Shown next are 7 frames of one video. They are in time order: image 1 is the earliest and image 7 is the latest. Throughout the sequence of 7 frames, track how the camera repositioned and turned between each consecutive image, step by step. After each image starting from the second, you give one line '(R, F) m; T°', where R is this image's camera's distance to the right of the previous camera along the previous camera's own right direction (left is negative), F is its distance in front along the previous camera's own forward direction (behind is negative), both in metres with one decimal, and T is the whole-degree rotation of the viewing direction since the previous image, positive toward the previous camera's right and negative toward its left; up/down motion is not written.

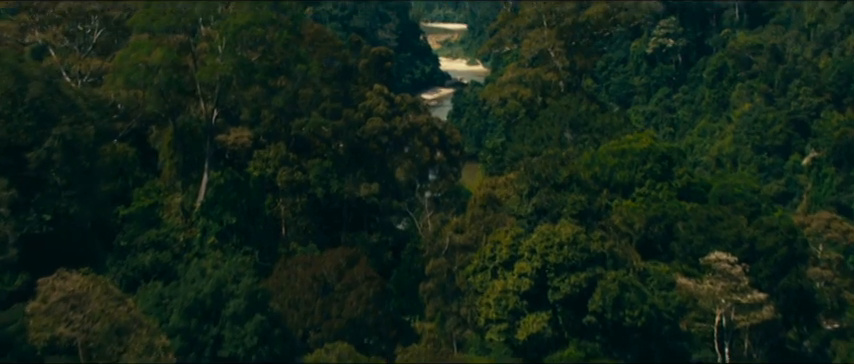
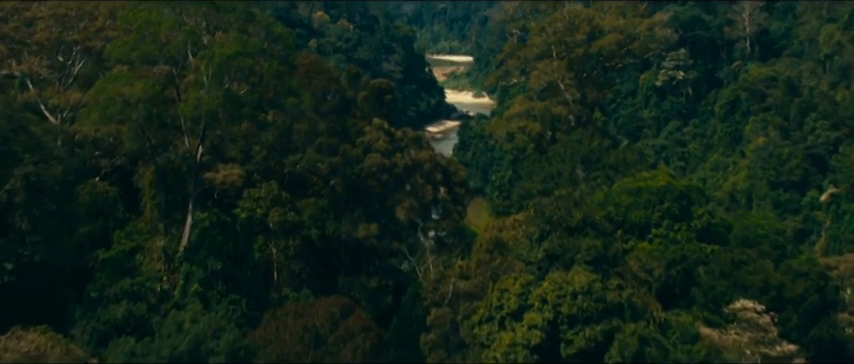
(+0.1, +1.5) m; 0°
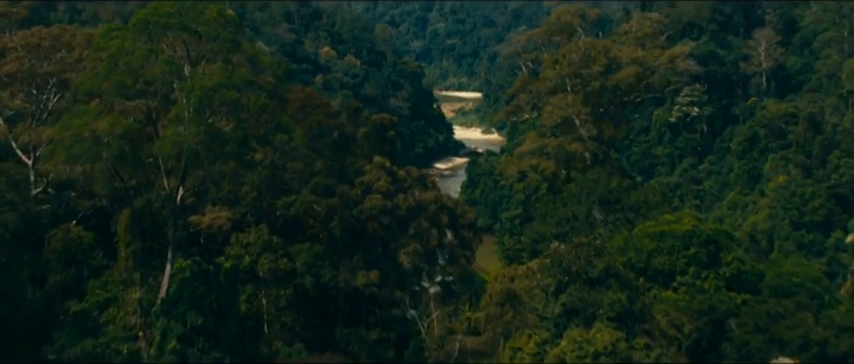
(+0.1, +1.9) m; 0°
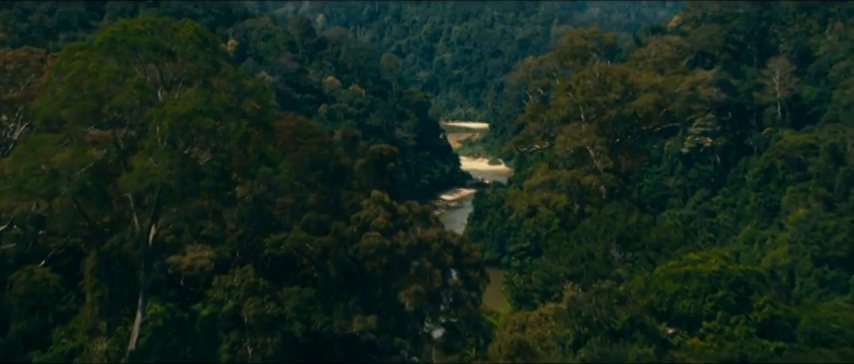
(+0.1, +1.8) m; 0°
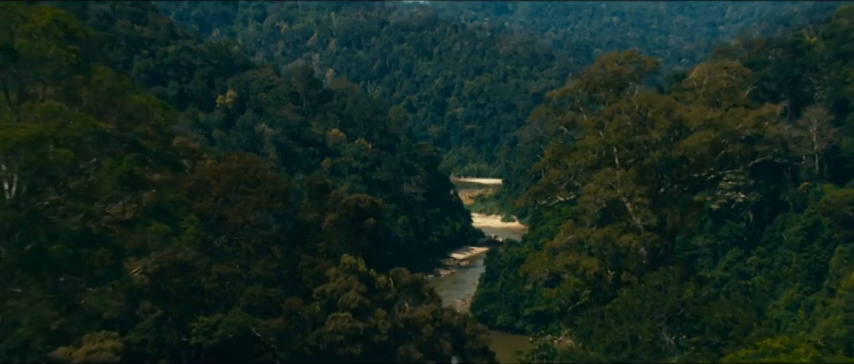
(+0.4, +5.1) m; -1°
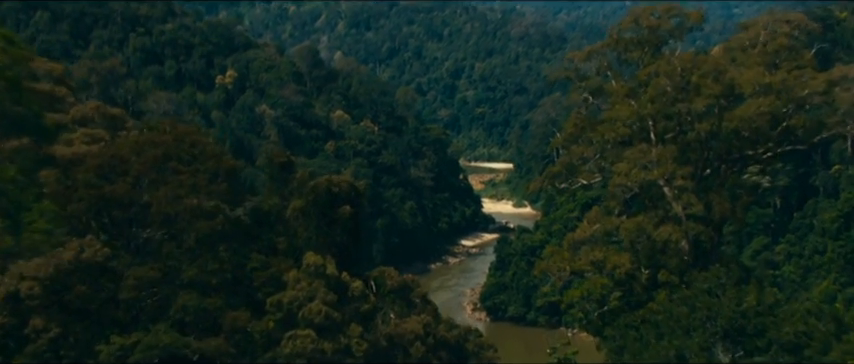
(+0.2, +3.5) m; -1°
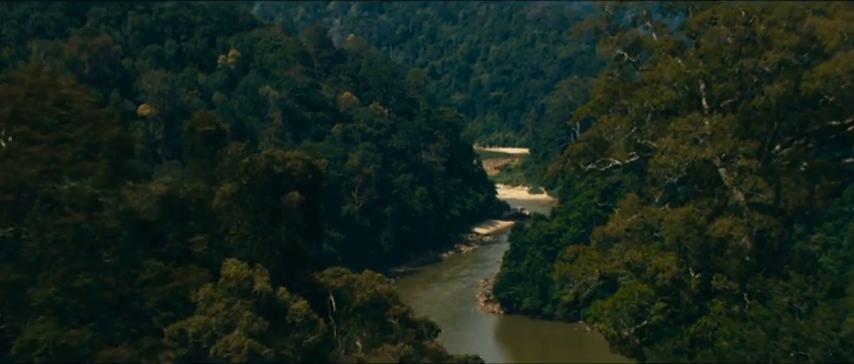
(+0.3, +3.6) m; -1°
